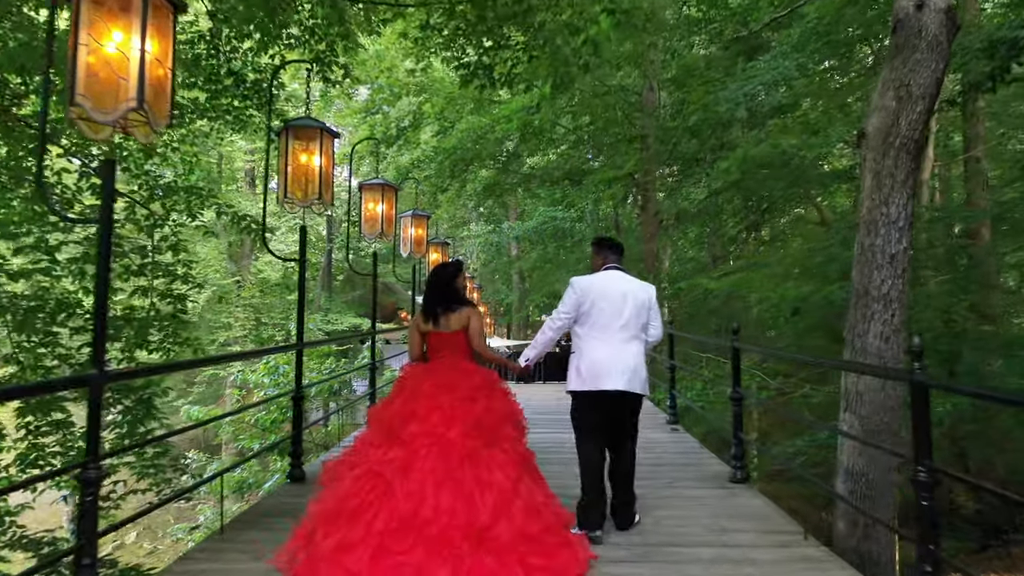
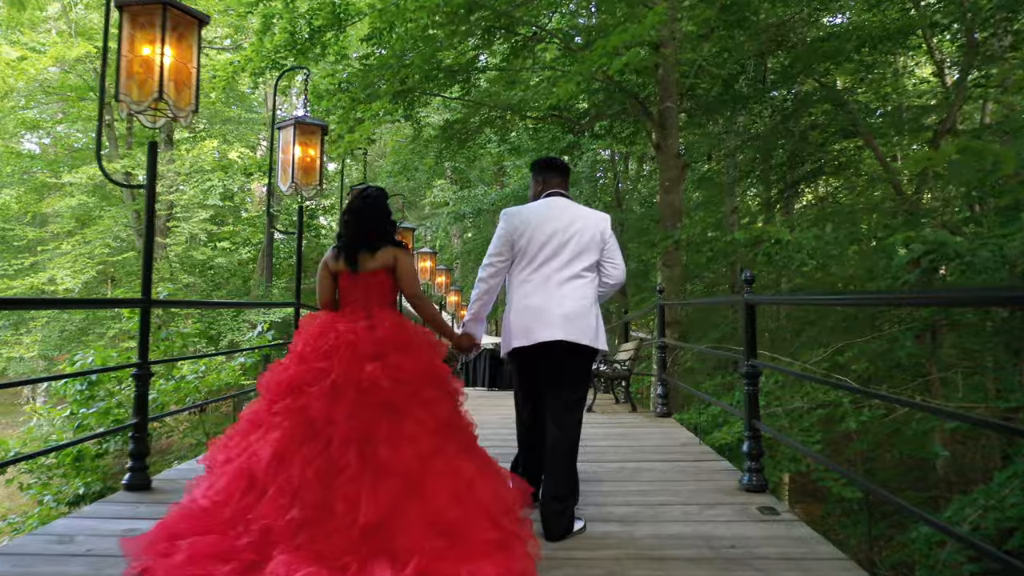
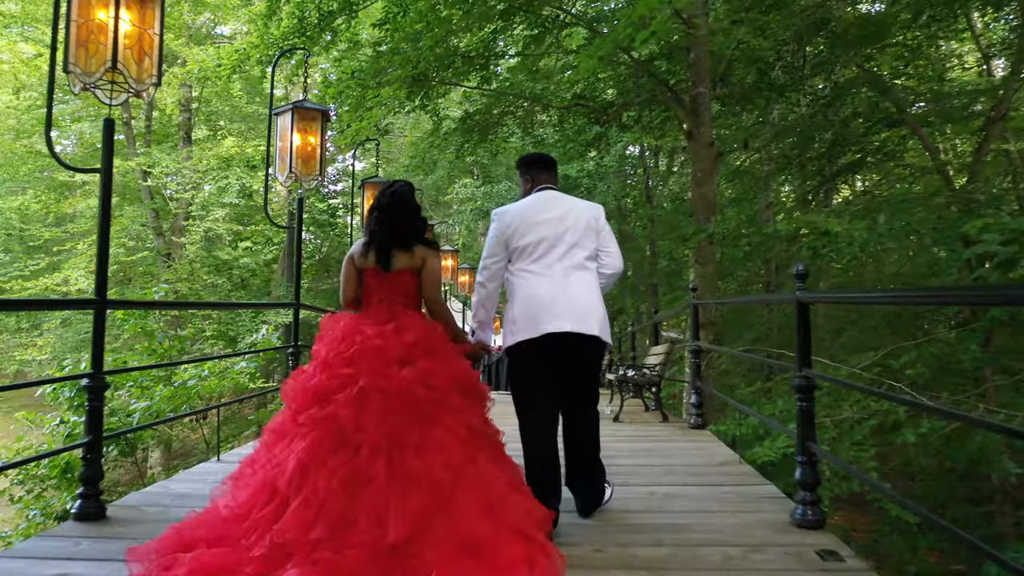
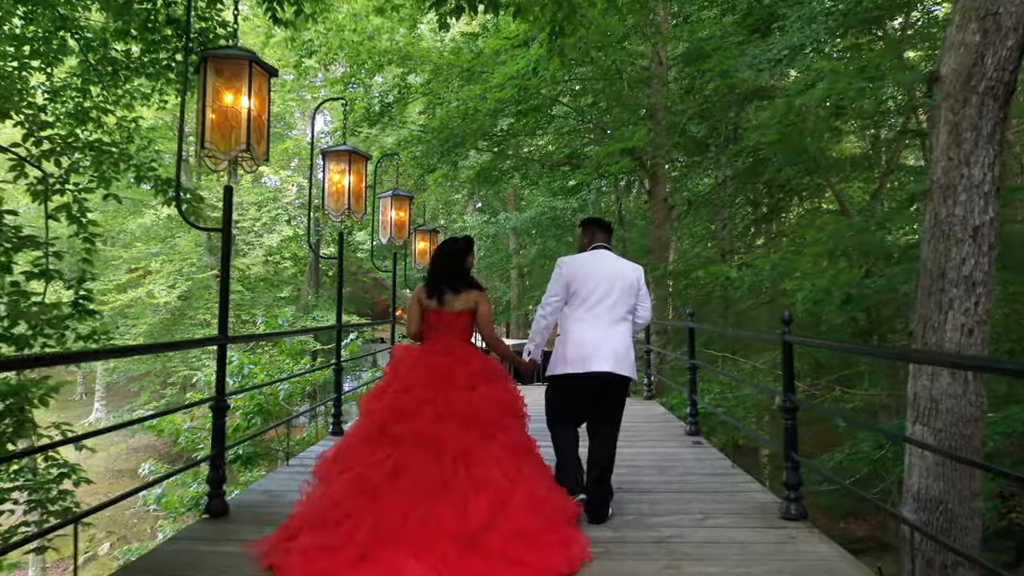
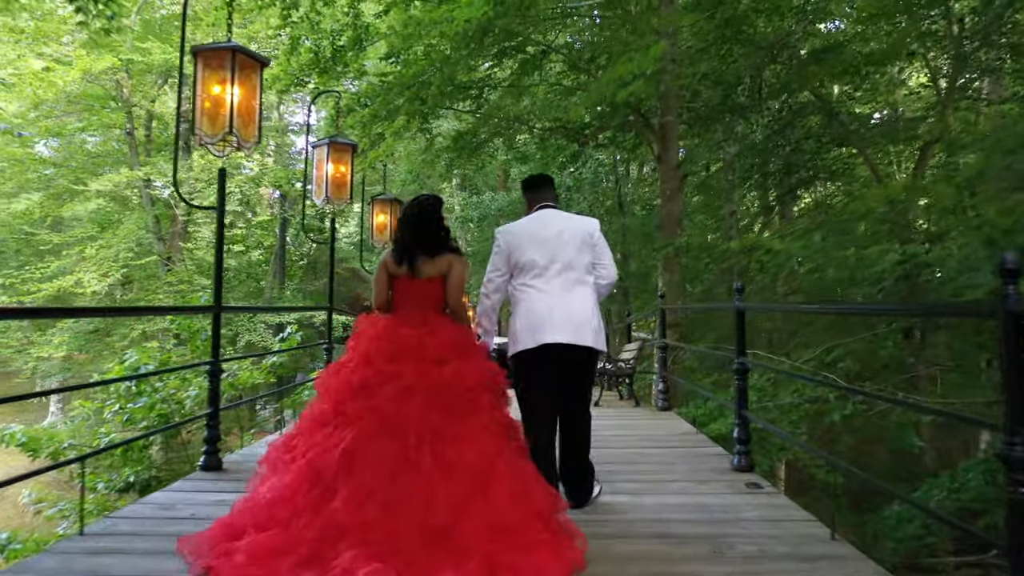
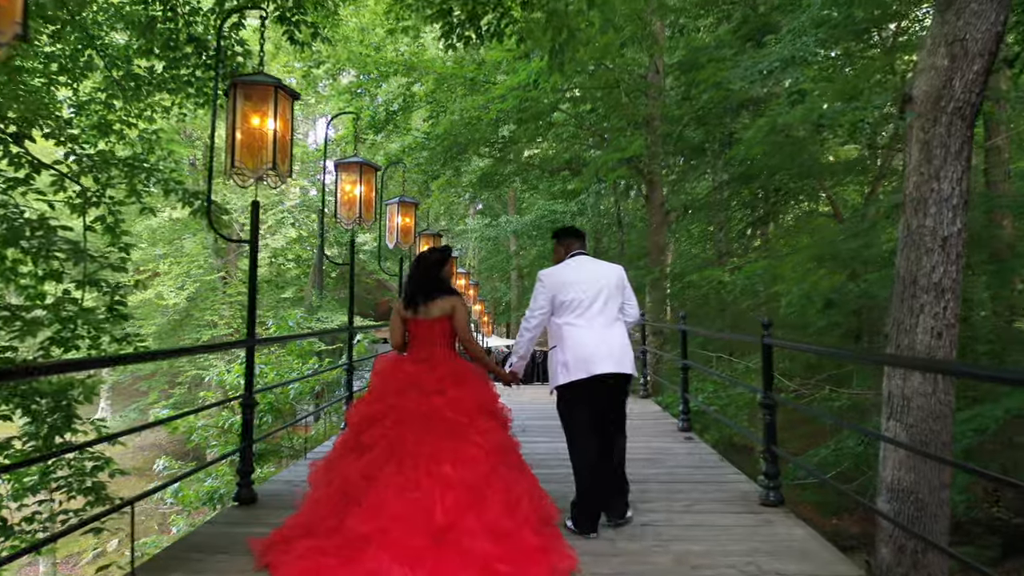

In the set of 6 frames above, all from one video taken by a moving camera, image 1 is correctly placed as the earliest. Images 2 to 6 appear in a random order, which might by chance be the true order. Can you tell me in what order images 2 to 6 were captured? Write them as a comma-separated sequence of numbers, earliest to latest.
6, 4, 5, 2, 3
